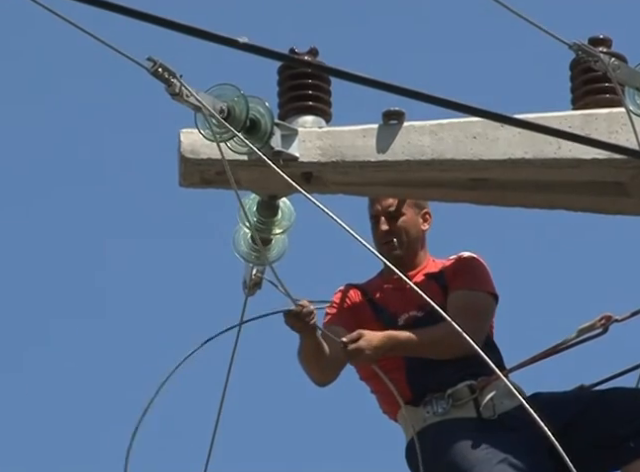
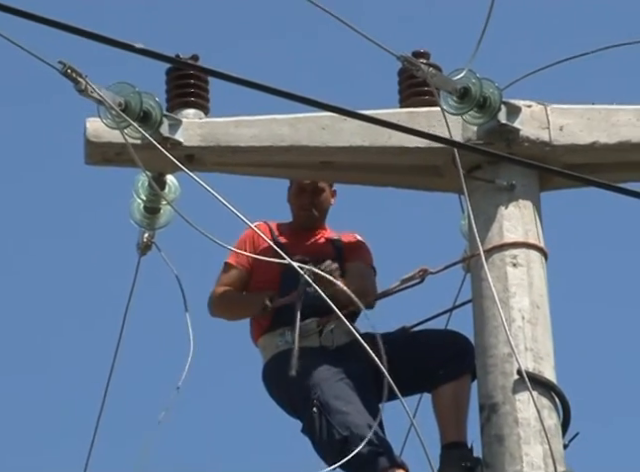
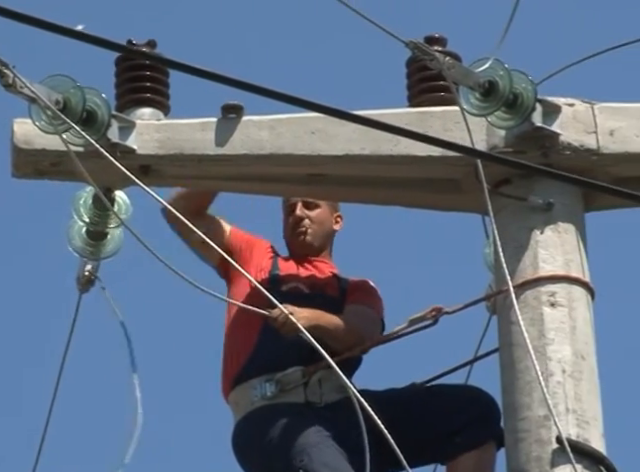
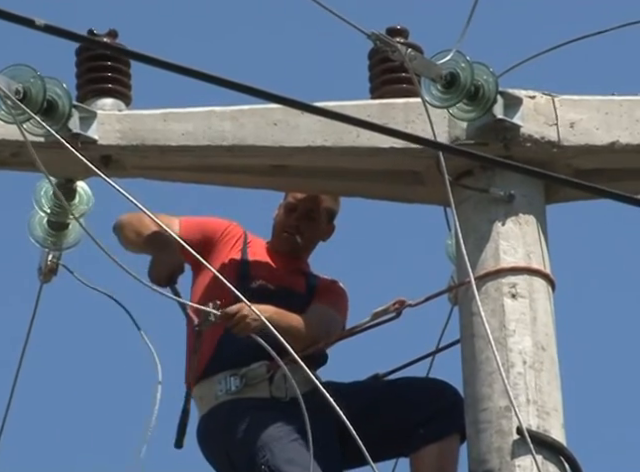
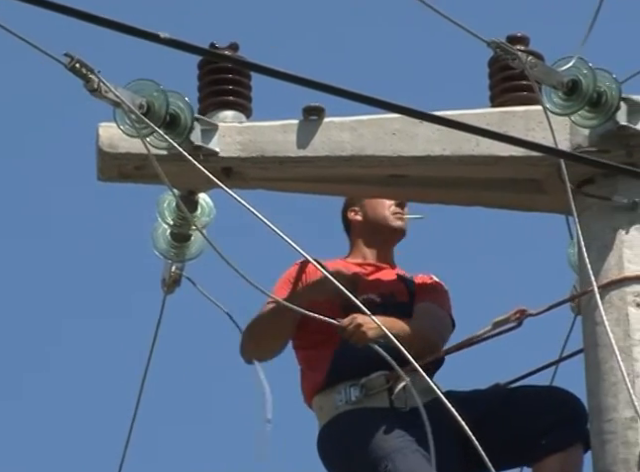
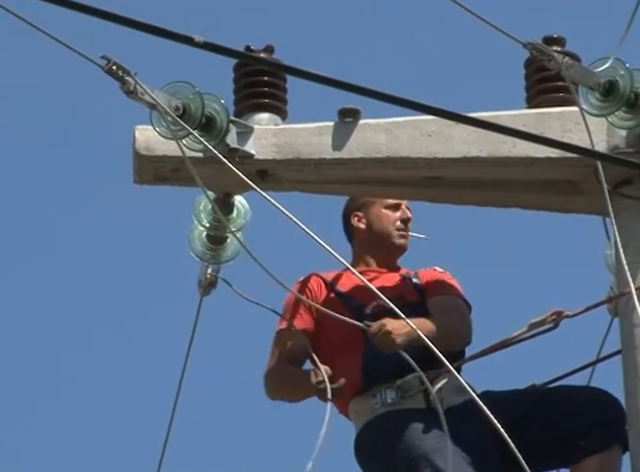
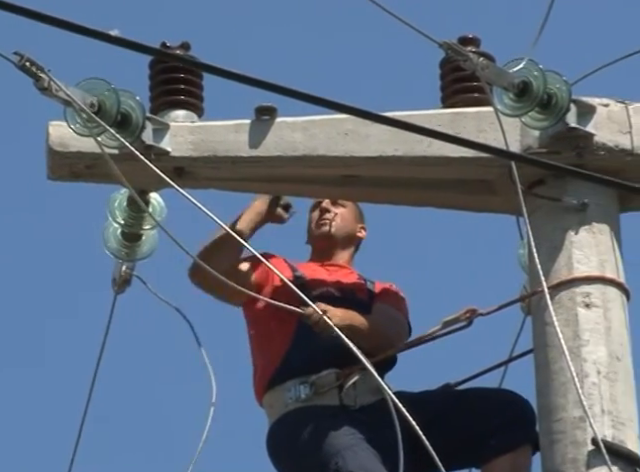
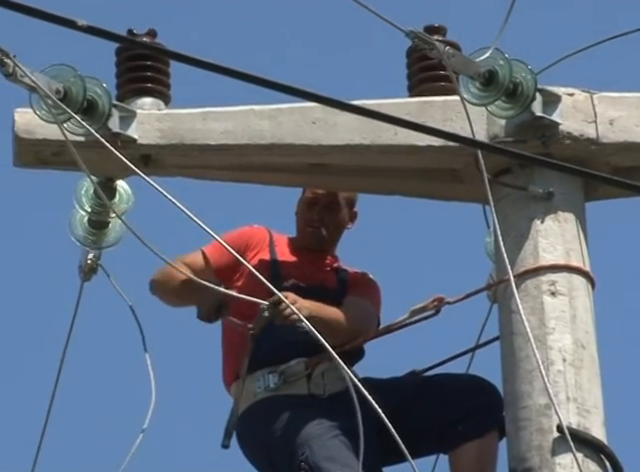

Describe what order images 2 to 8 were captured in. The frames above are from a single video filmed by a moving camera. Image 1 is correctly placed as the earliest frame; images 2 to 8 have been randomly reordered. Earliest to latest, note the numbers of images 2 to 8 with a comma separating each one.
6, 5, 7, 3, 4, 8, 2
